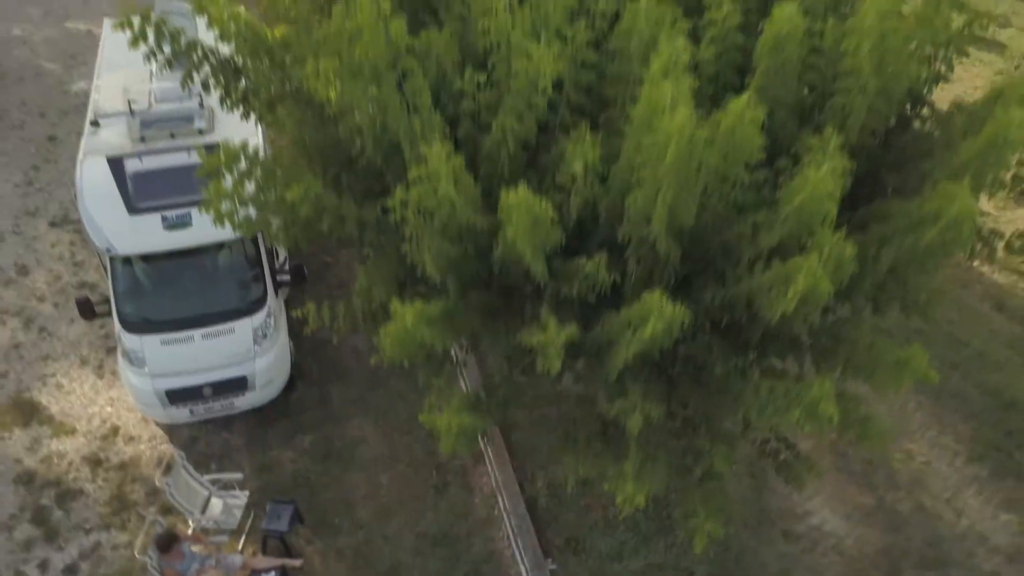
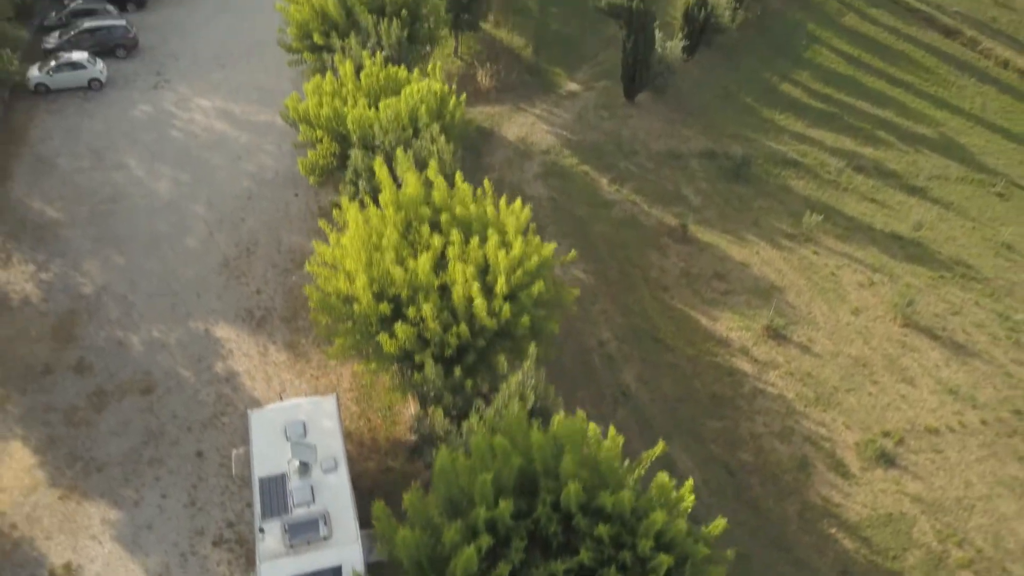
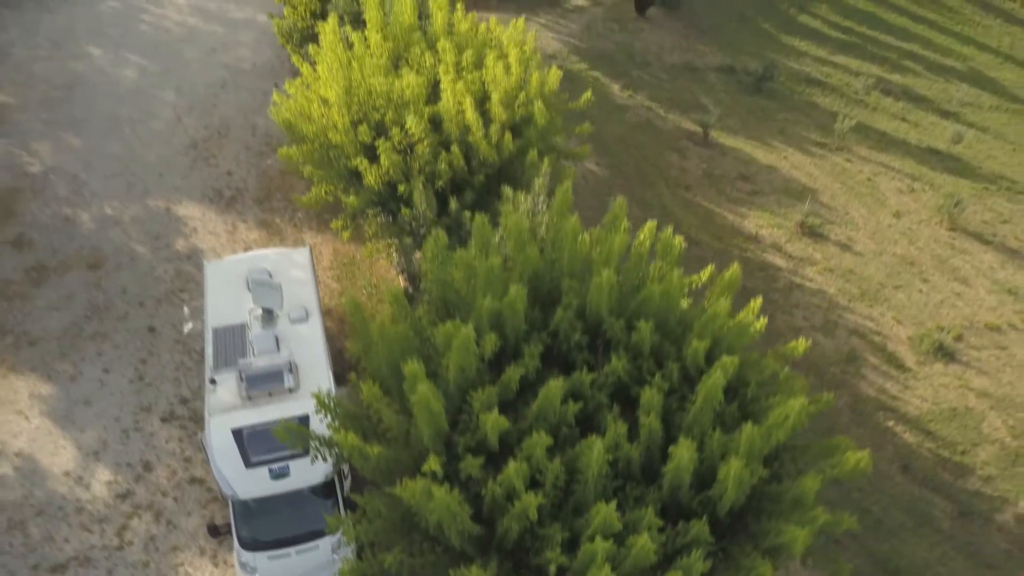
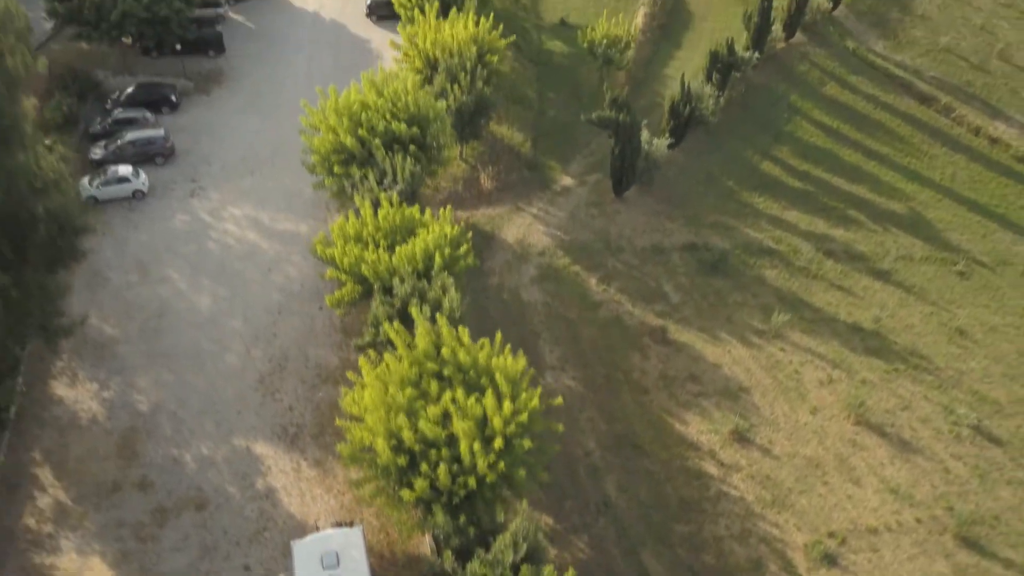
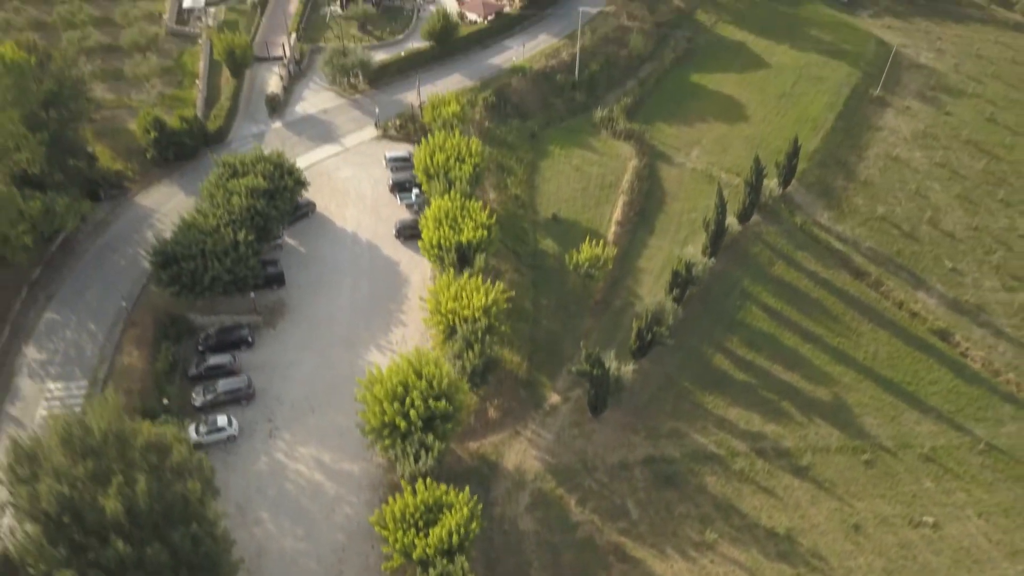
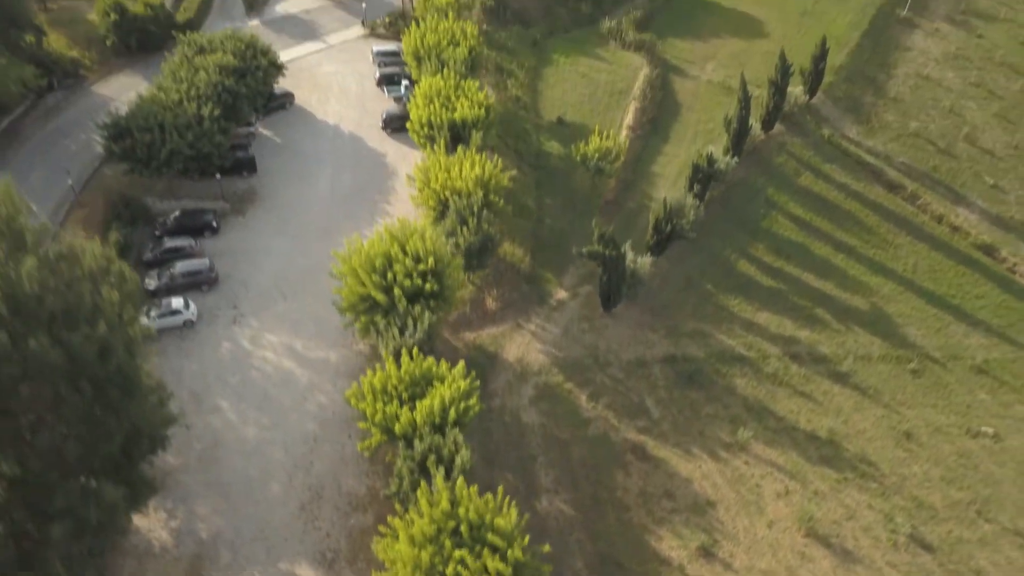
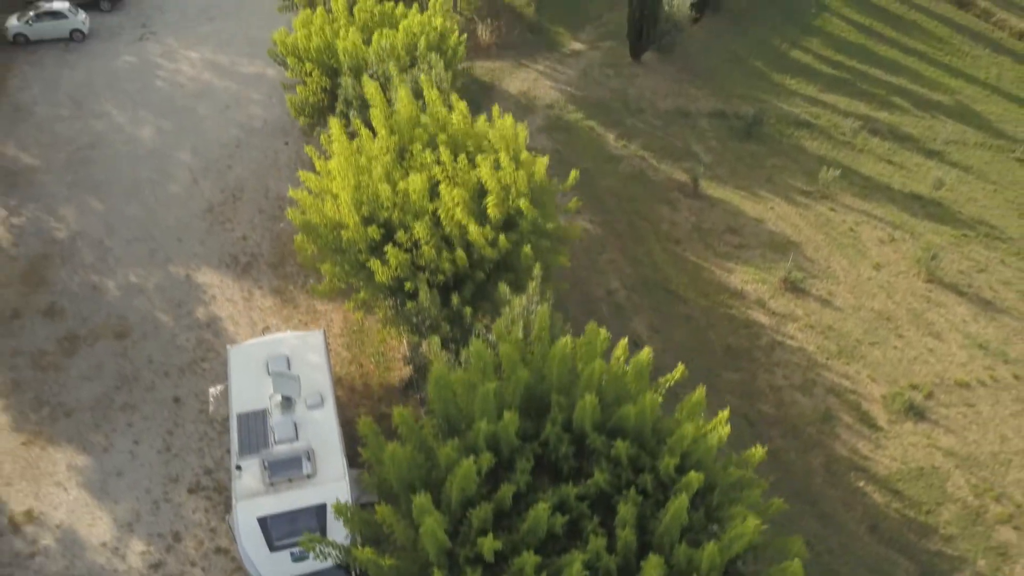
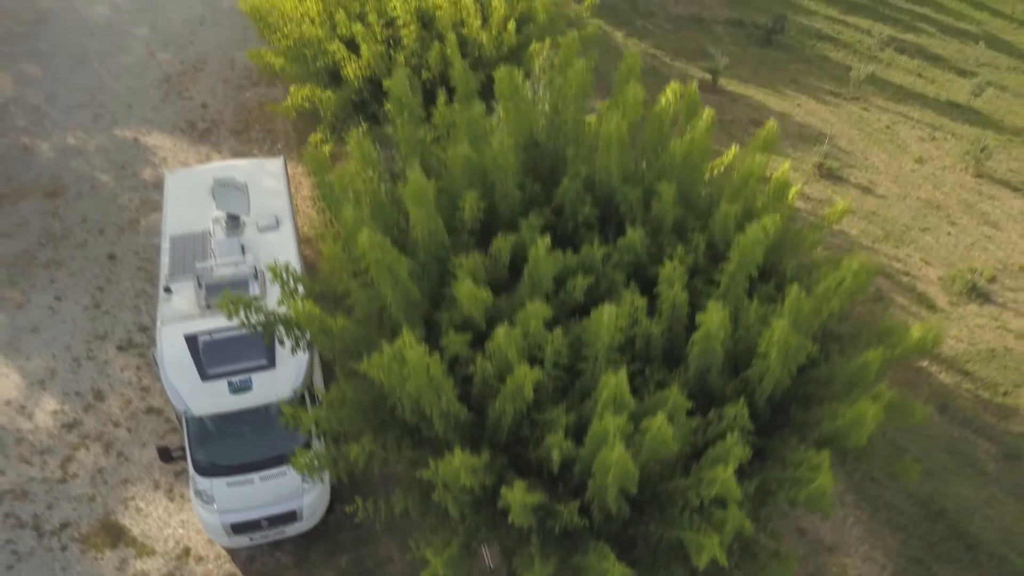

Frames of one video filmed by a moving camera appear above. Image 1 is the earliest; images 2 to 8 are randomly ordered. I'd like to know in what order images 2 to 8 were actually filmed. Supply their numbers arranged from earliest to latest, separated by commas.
8, 3, 7, 2, 4, 6, 5
